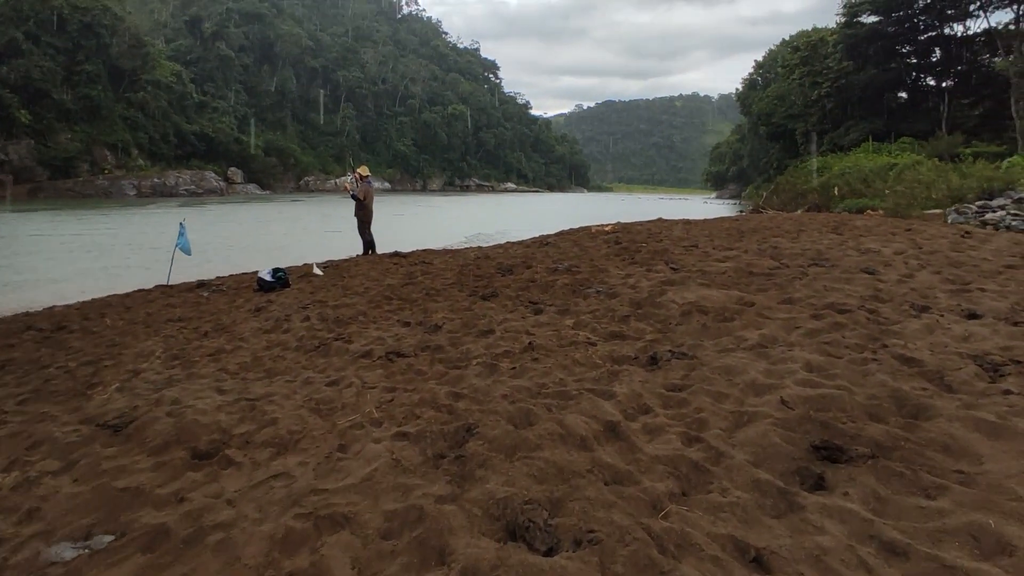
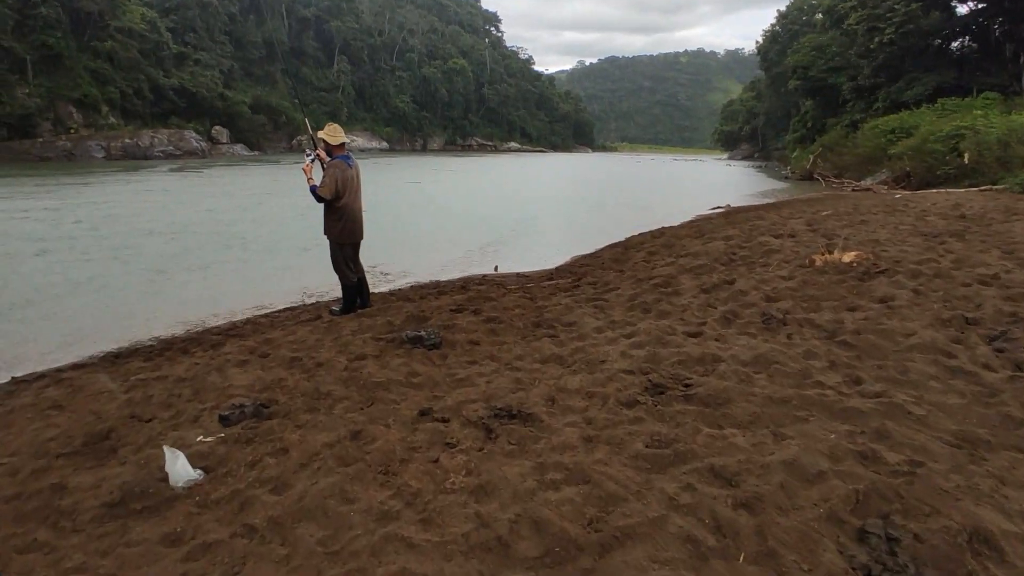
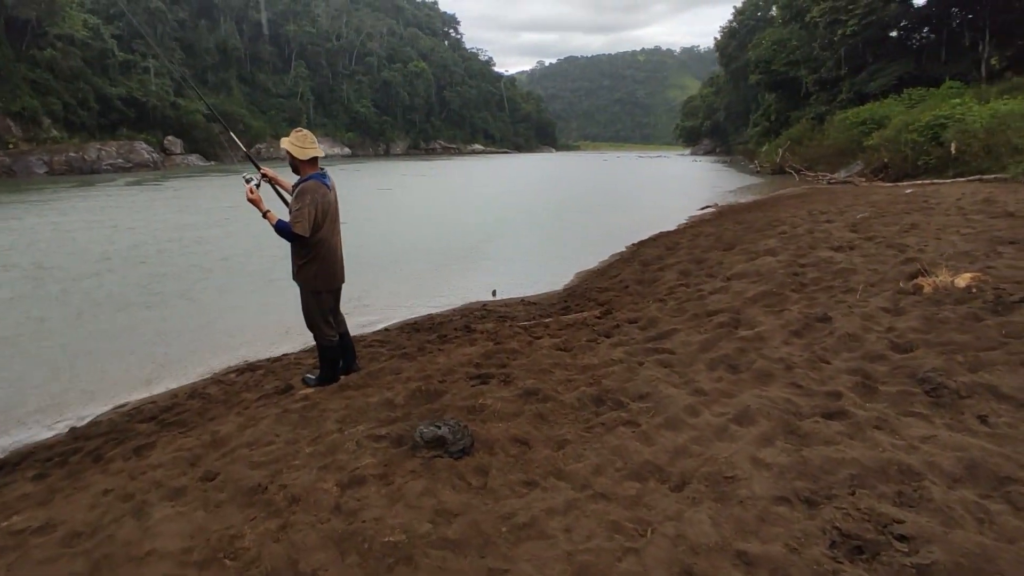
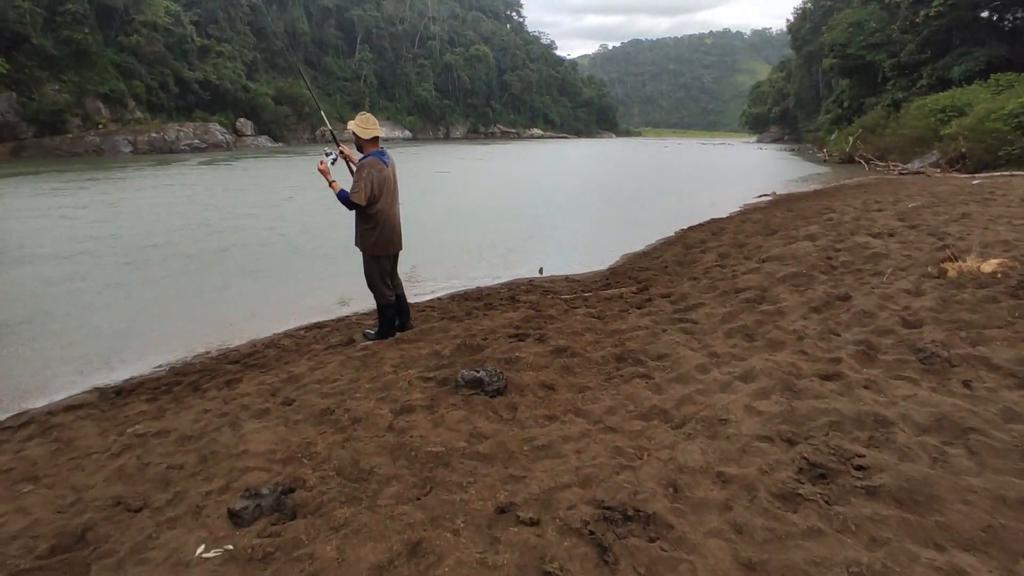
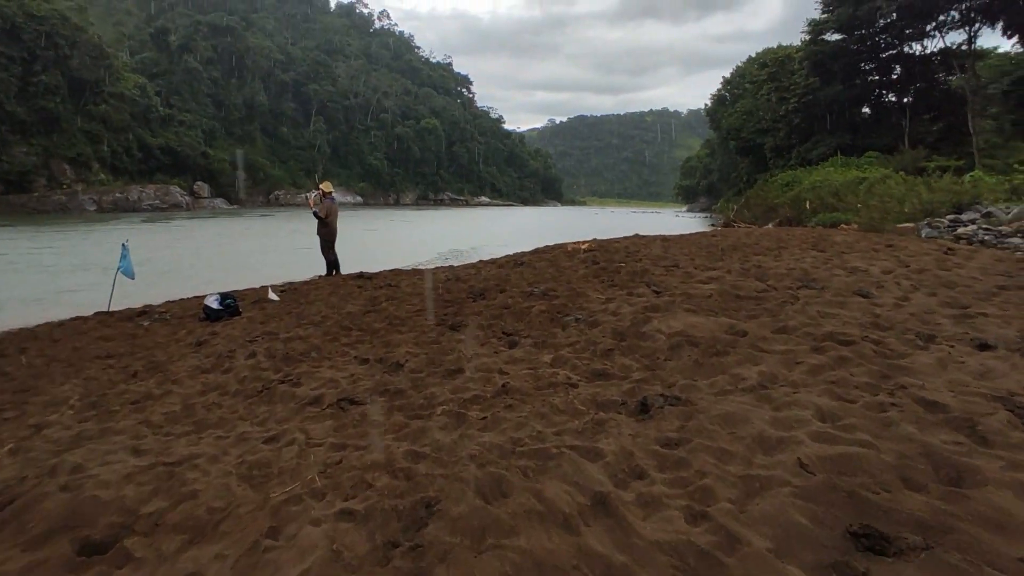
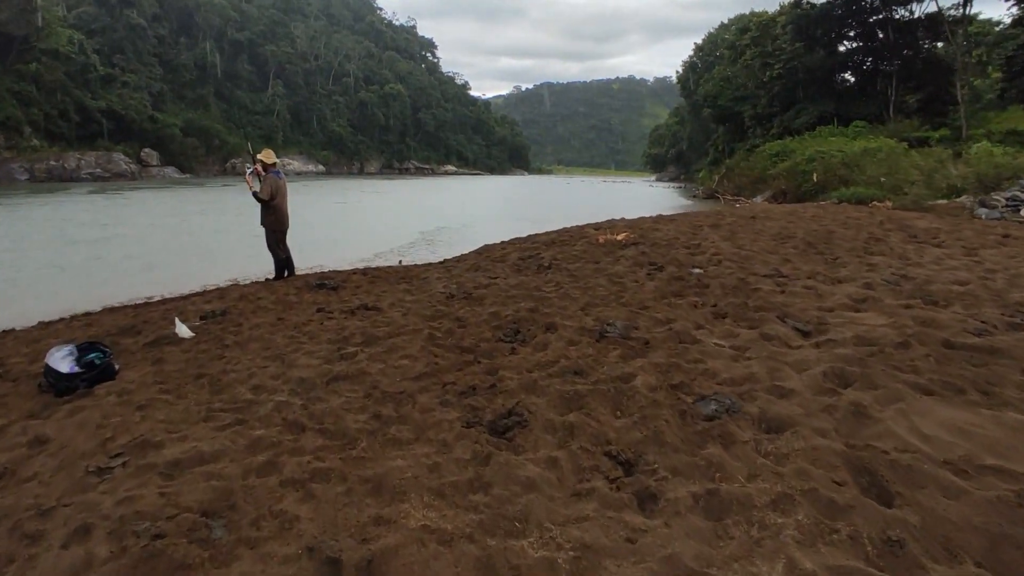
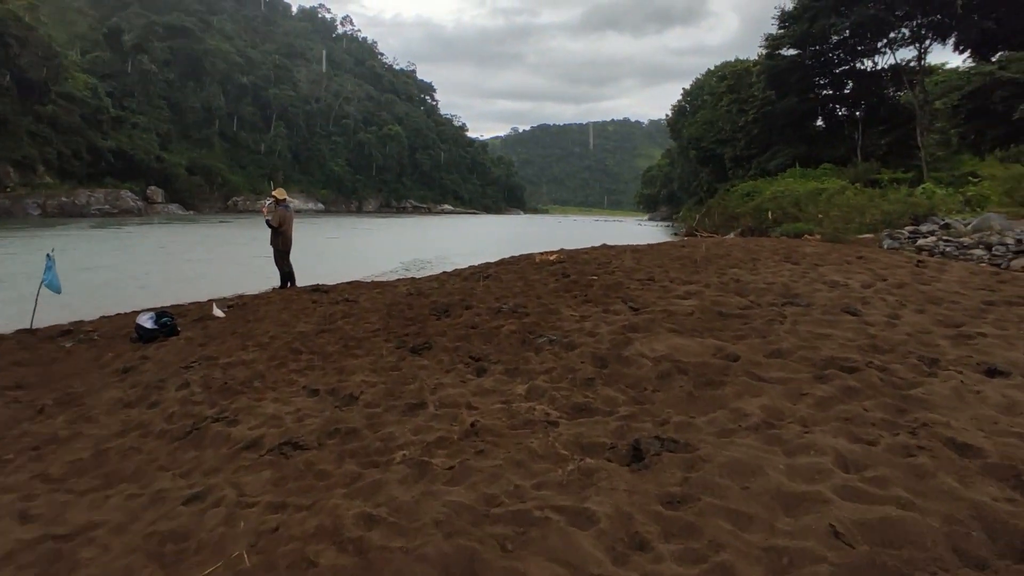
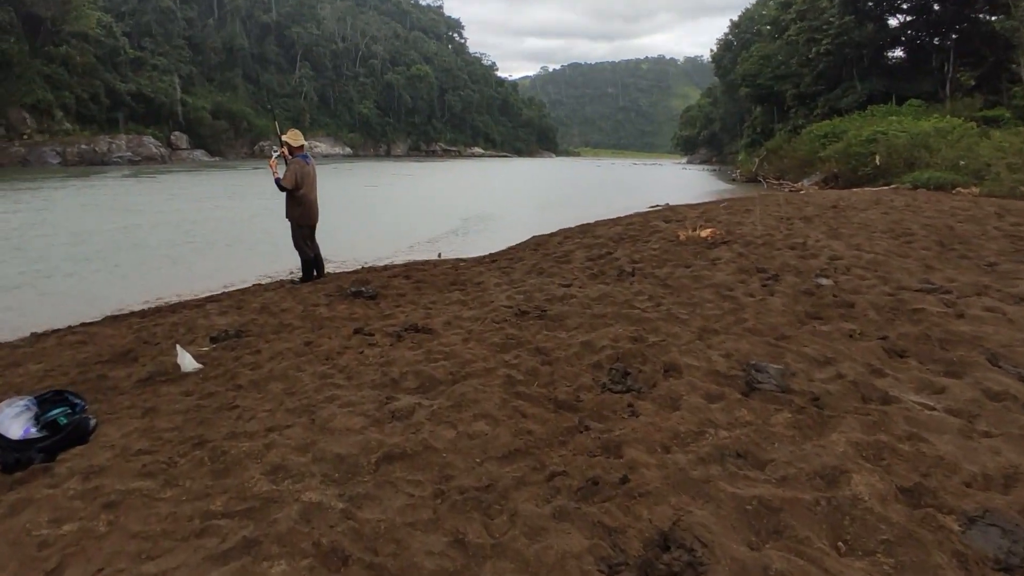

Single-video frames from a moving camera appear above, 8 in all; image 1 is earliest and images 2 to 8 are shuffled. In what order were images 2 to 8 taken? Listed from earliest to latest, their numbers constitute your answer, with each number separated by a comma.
5, 7, 6, 8, 2, 4, 3
